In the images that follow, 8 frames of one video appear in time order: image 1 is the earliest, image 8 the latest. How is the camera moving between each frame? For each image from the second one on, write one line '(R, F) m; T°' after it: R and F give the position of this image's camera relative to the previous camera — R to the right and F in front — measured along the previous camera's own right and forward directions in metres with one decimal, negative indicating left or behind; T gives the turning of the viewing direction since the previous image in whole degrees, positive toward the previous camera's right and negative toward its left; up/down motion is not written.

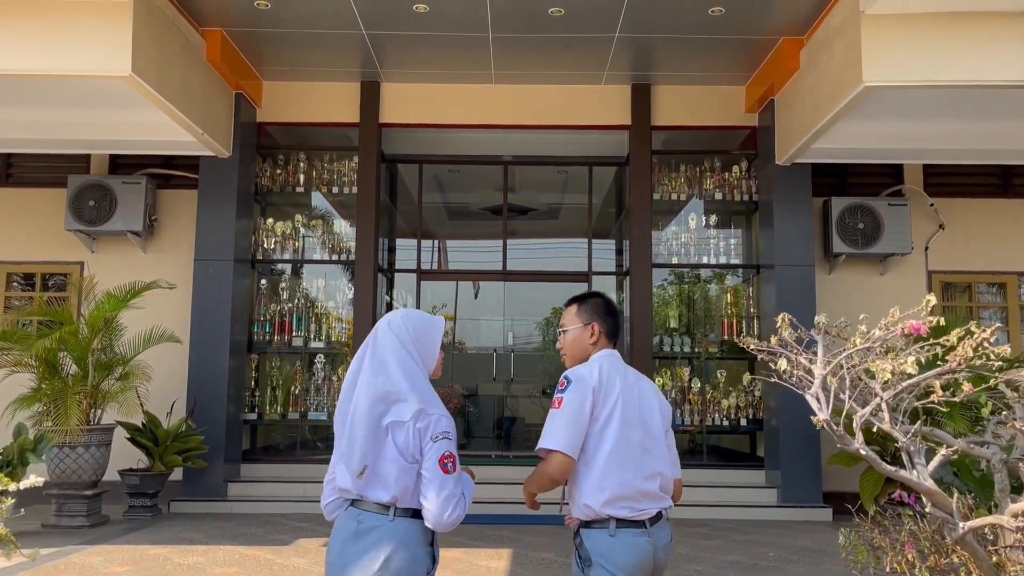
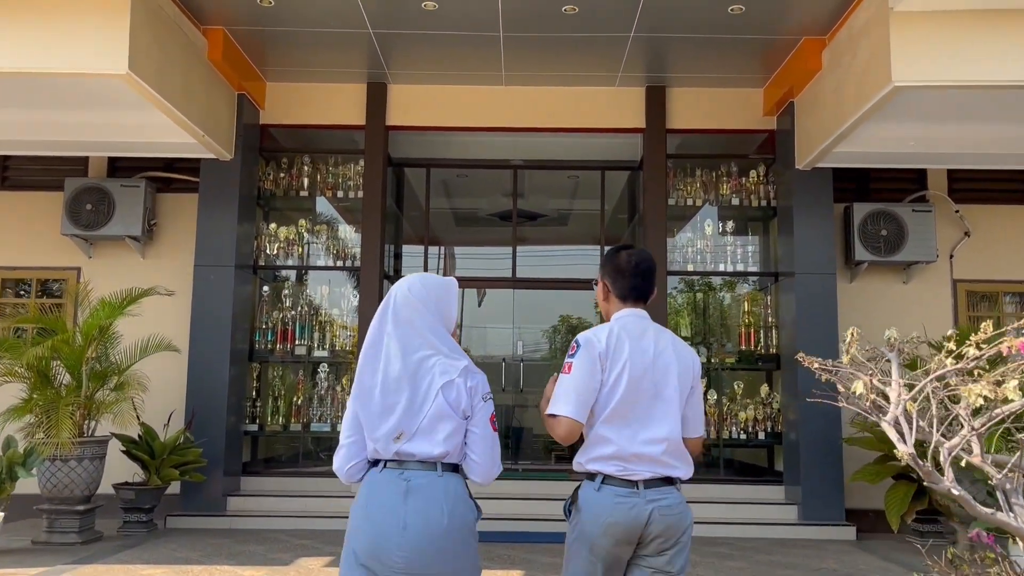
(0.0, +0.2) m; 0°
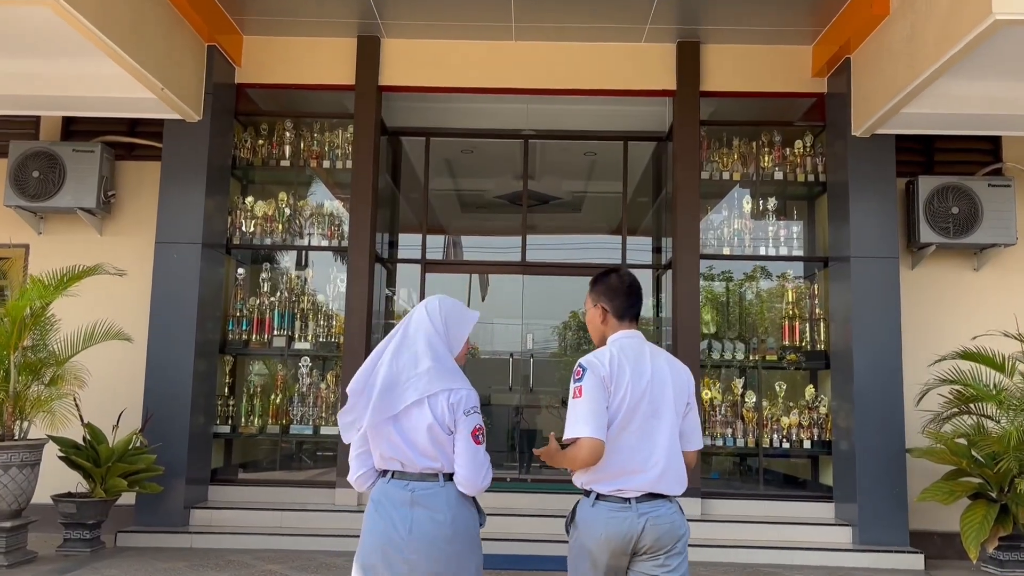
(0.0, +0.8) m; -1°
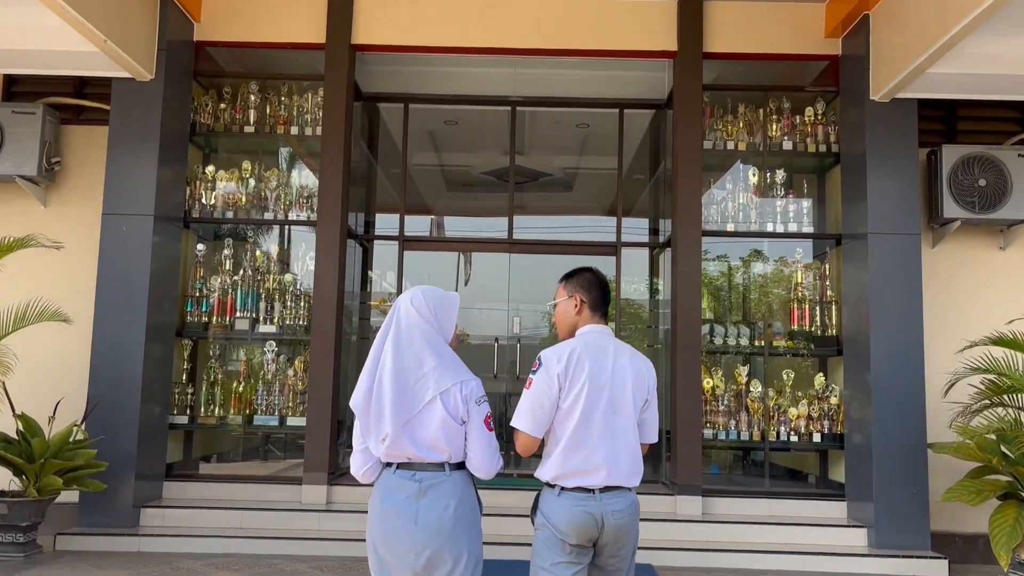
(0.0, +0.5) m; +1°
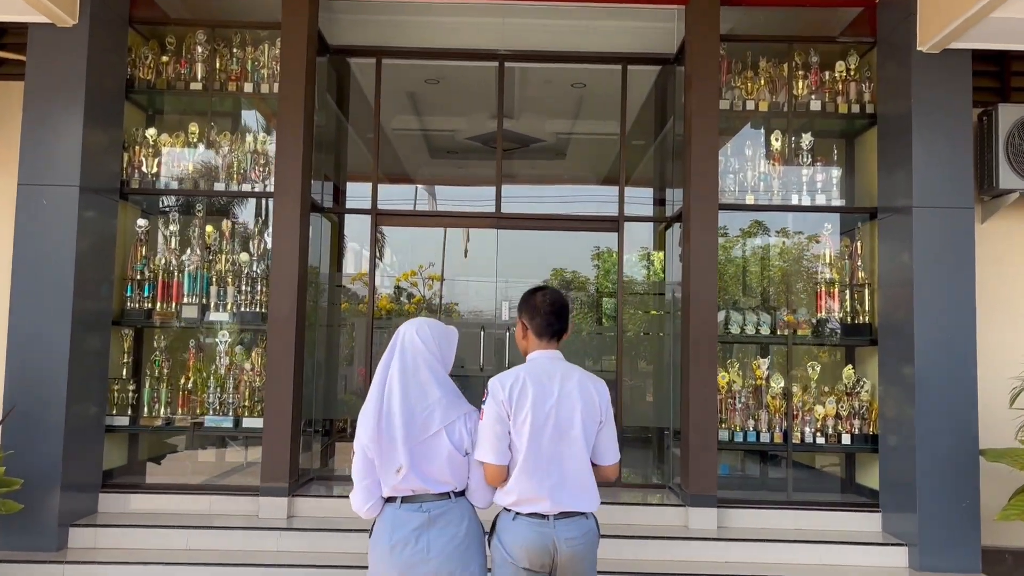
(0.0, +0.7) m; +1°
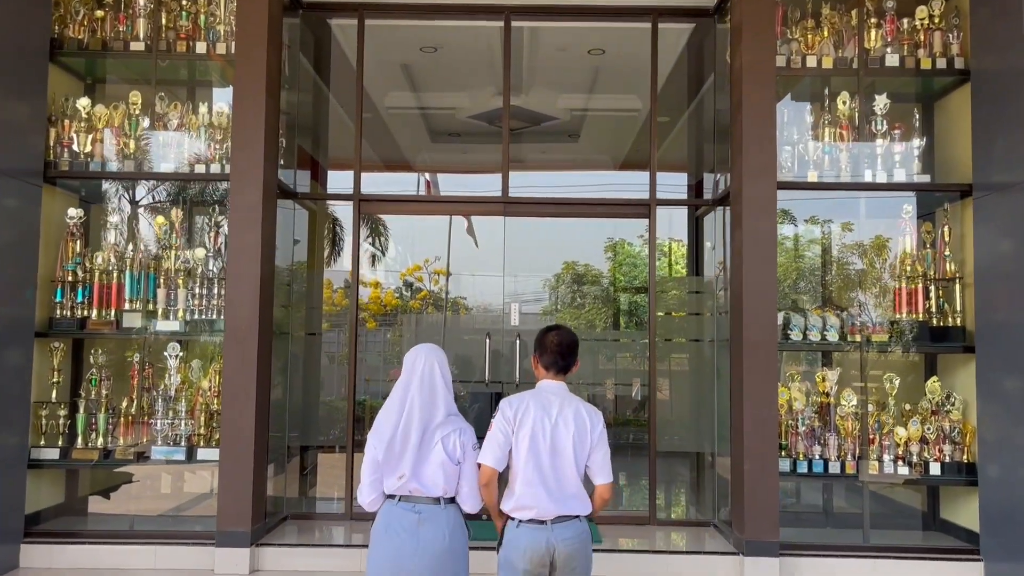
(0.0, +0.8) m; -1°
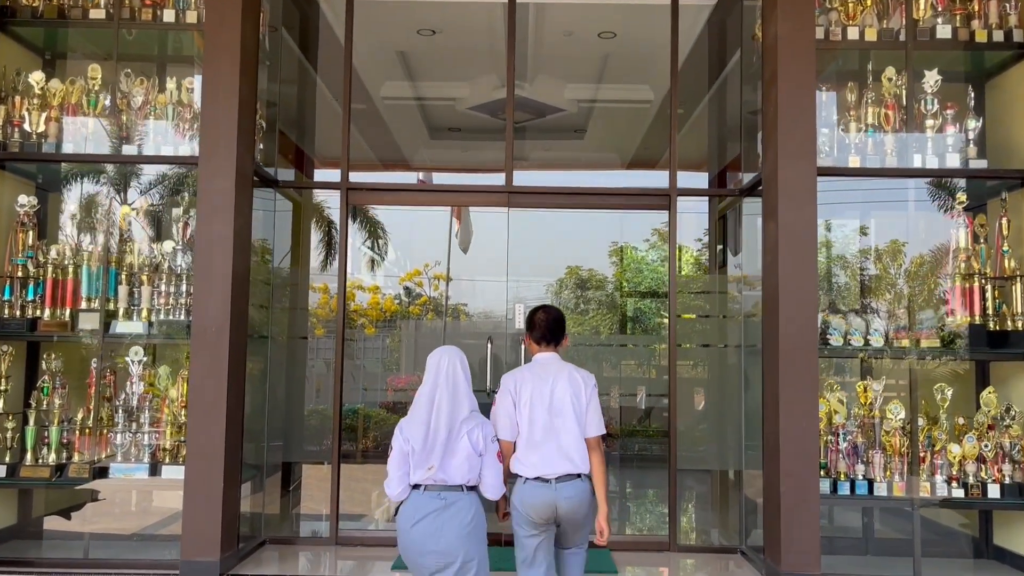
(0.0, +0.4) m; 0°
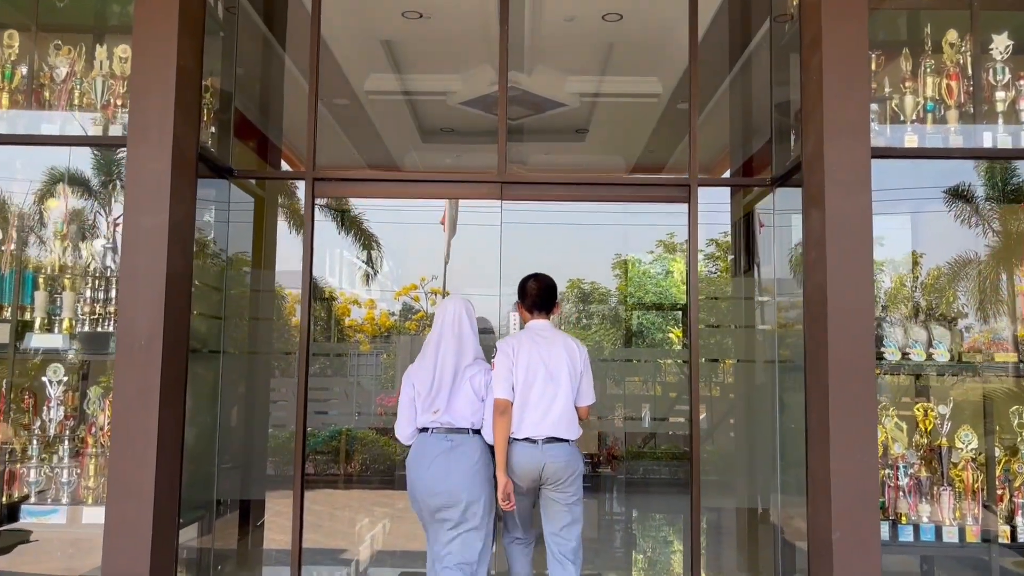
(0.0, +0.5) m; 0°
